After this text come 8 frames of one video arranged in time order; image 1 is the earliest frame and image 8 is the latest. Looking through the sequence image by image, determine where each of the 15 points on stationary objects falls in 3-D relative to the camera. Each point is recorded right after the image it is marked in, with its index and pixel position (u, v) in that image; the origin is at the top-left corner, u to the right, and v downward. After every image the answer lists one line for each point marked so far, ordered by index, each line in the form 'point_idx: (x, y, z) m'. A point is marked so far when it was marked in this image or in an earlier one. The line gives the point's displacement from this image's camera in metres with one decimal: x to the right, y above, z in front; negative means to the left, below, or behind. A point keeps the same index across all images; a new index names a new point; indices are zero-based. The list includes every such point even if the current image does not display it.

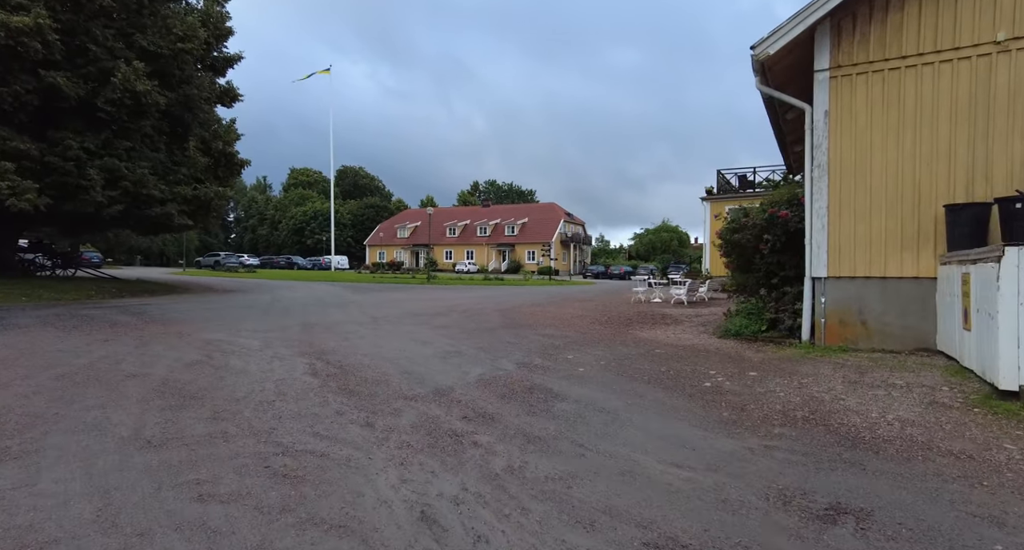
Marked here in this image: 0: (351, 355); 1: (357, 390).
0: (-2.4, -1.2, +8.1) m
1: (-1.7, -1.3, +6.0) m
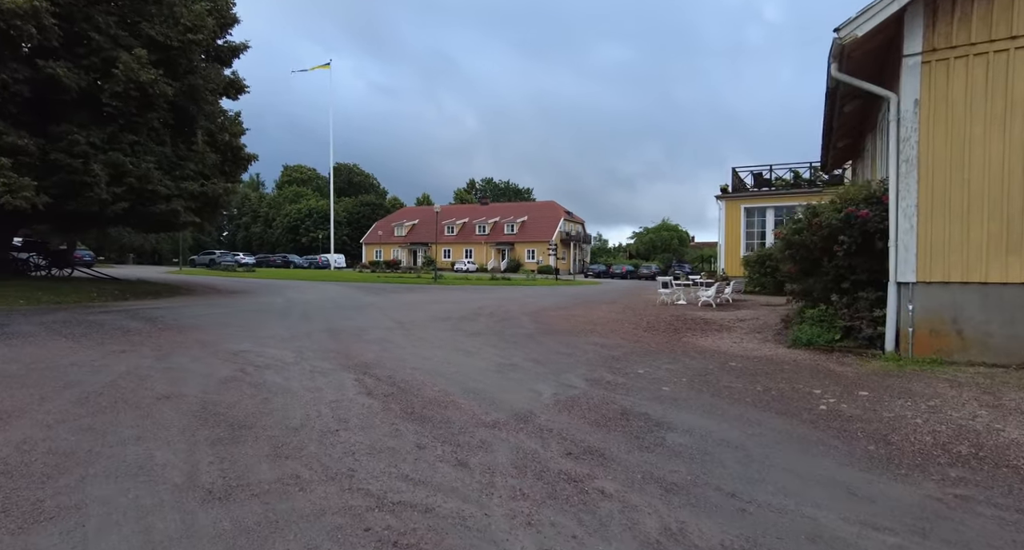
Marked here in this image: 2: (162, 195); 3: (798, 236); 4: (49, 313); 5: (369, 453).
0: (-1.5, -1.3, +7.3) m
1: (-0.8, -1.4, +5.2) m
2: (-11.0, +2.5, +16.8) m
3: (+5.0, +0.7, +9.3) m
4: (-10.4, -0.8, +12.1) m
5: (-1.2, -1.4, +4.3) m
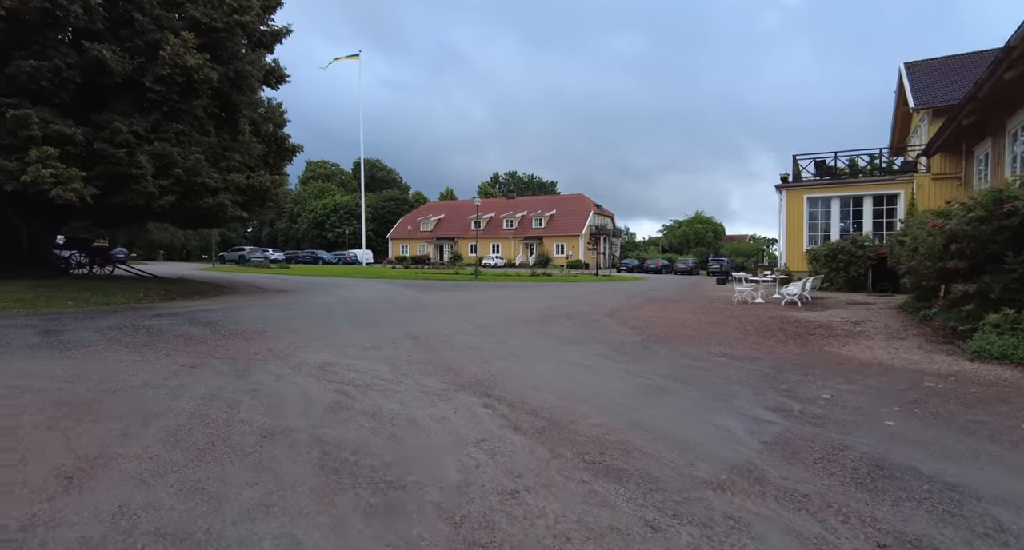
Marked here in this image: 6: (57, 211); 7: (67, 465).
0: (+0.2, -1.3, +6.1) m
1: (+0.8, -1.4, +4.0) m
2: (-9.0, +2.6, +15.9) m
3: (+6.8, +0.7, +7.8) m
4: (-8.5, -0.9, +11.2) m
5: (+0.4, -1.5, +3.1) m
6: (-13.6, +1.9, +16.0) m
7: (-3.2, -1.4, +3.9) m
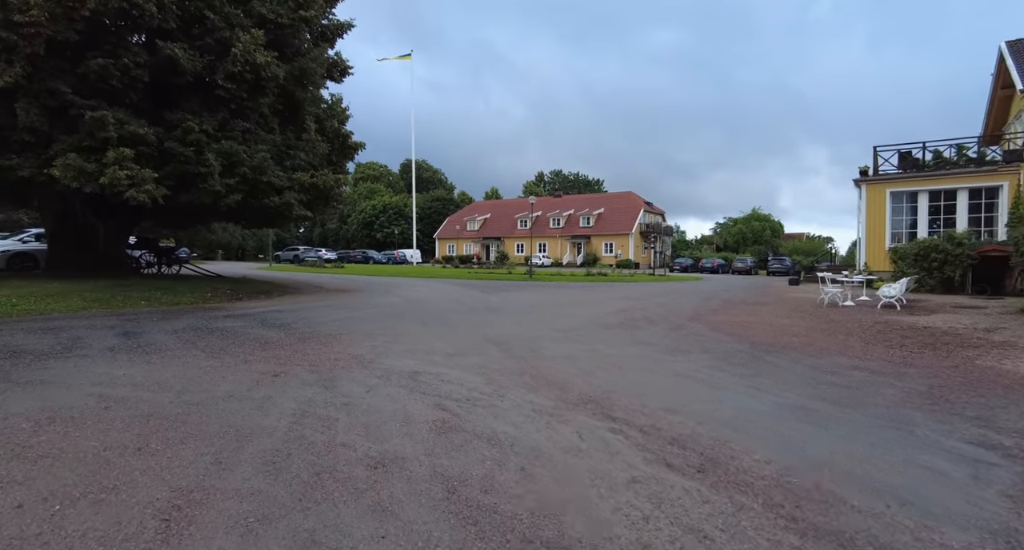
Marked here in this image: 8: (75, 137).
0: (+1.4, -1.4, +5.2) m
1: (+1.8, -1.5, +3.1) m
2: (-6.9, +2.6, +15.7) m
3: (+8.1, +0.7, +6.4) m
4: (-6.9, -0.9, +11.0) m
5: (+1.4, -1.5, +2.2) m
6: (-11.6, +2.0, +16.2) m
7: (-2.2, -1.4, +3.3) m
8: (-10.7, +3.4, +13.1) m
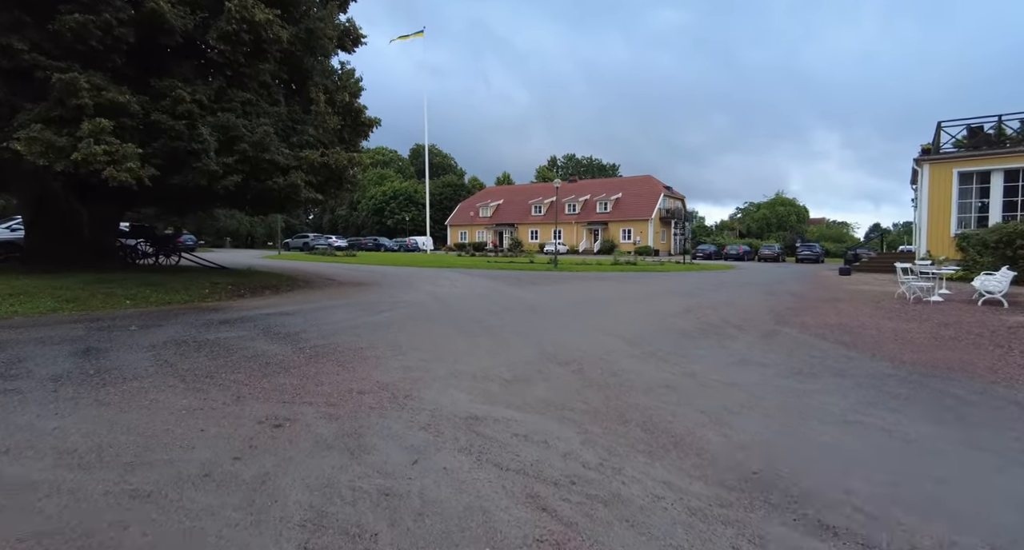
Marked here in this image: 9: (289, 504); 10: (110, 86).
0: (+2.3, -1.4, +3.1) m
1: (+2.7, -1.6, +1.0) m
2: (-5.9, +2.8, +13.7) m
3: (+9.0, +0.6, +4.2) m
4: (-5.9, -0.8, +9.0) m
5: (+2.3, -1.7, +0.1) m
6: (-10.5, +2.1, +14.2) m
7: (-1.3, -1.5, +1.3) m
8: (-9.7, +3.5, +11.1) m
9: (-1.4, -1.4, +3.2) m
10: (-8.6, +4.0, +11.4) m
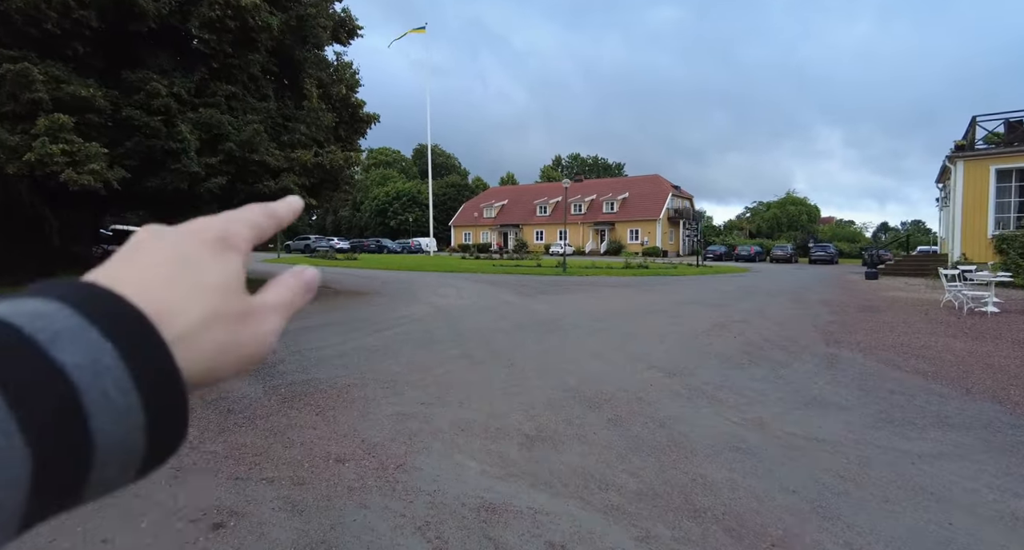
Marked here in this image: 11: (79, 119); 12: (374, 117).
0: (+2.5, -1.7, +1.8) m
1: (+2.9, -1.9, -0.4) m
2: (-5.6, +2.5, +12.4) m
3: (+9.2, +0.4, +2.8) m
4: (-5.7, -1.1, +7.7) m
5: (+2.4, -1.9, -1.3) m
6: (-10.3, +1.8, +12.9) m
7: (-1.1, -1.8, -0.1) m
8: (-9.5, +3.2, +9.8) m
9: (-1.2, -1.7, +1.9) m
10: (-8.4, +3.7, +10.1) m
11: (-8.3, +3.0, +10.3) m
12: (-4.4, +4.9, +16.7) m
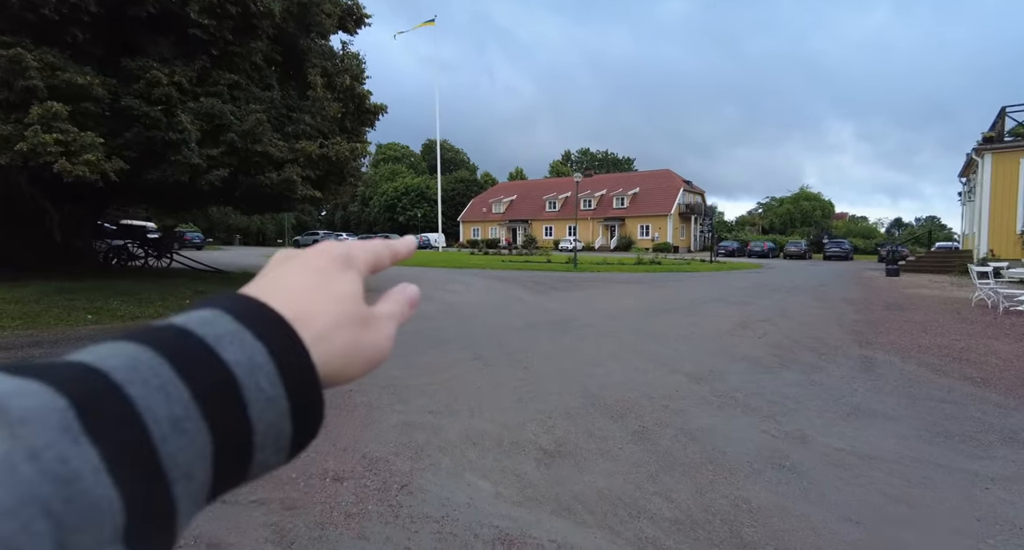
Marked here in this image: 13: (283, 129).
0: (+2.5, -1.7, +1.2) m
1: (+2.9, -1.9, -0.9) m
2: (-5.4, +2.6, +11.9) m
3: (+9.3, +0.4, +2.1) m
4: (-5.5, -1.0, +7.3) m
5: (+2.5, -2.0, -1.8) m
6: (-10.0, +2.0, +12.6) m
7: (-1.1, -1.8, -0.5) m
8: (-9.3, +3.3, +9.4) m
9: (-1.1, -1.6, +1.4) m
10: (-8.1, +3.8, +9.7) m
11: (-8.1, +3.1, +9.9) m
12: (-4.0, +5.0, +16.2) m
13: (-5.5, +3.5, +12.6) m
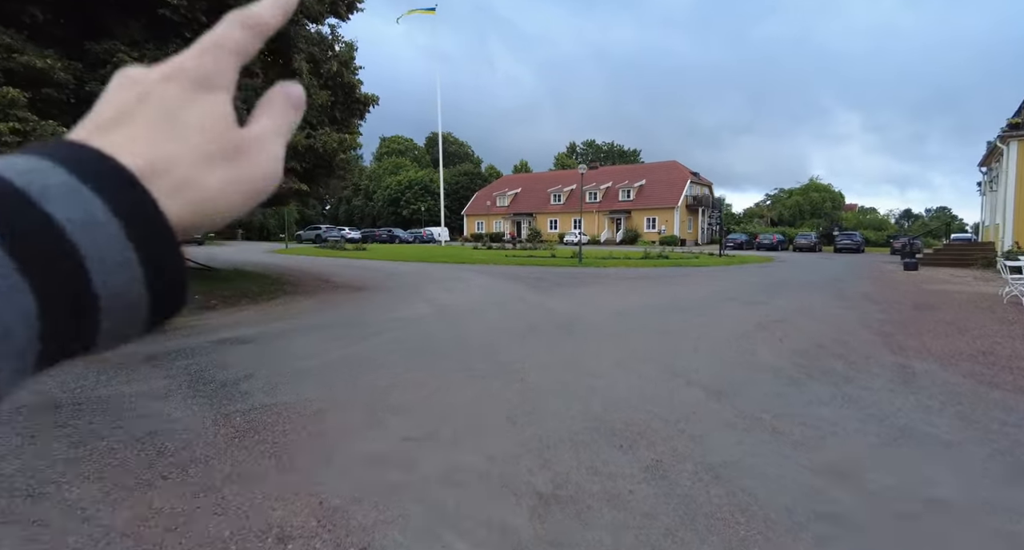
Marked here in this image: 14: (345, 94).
0: (+2.4, -1.8, +0.4) m
1: (+2.8, -2.0, -1.7) m
2: (-5.4, +2.6, +11.2) m
3: (+9.2, +0.3, +1.2) m
4: (-5.6, -1.1, +6.6) m
5: (+2.3, -2.1, -2.6) m
6: (-10.0, +2.0, +11.9) m
7: (-1.2, -1.9, -1.3) m
8: (-9.3, +3.3, +8.7) m
9: (-1.2, -1.7, +0.7) m
10: (-8.2, +3.8, +9.0) m
11: (-8.2, +3.1, +9.2) m
12: (-4.0, +5.1, +15.4) m
13: (-5.5, +3.5, +11.9) m
14: (-4.6, +5.0, +14.7) m
